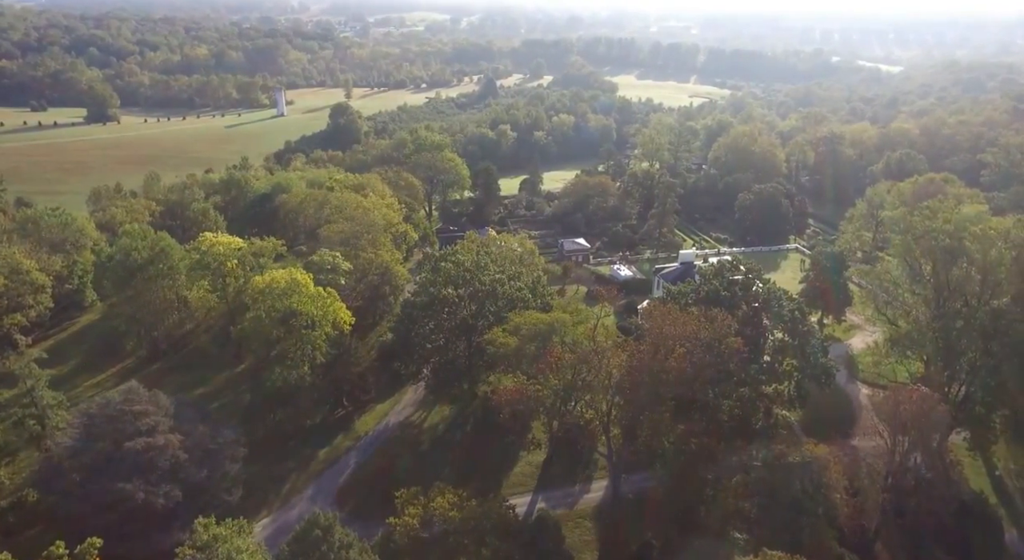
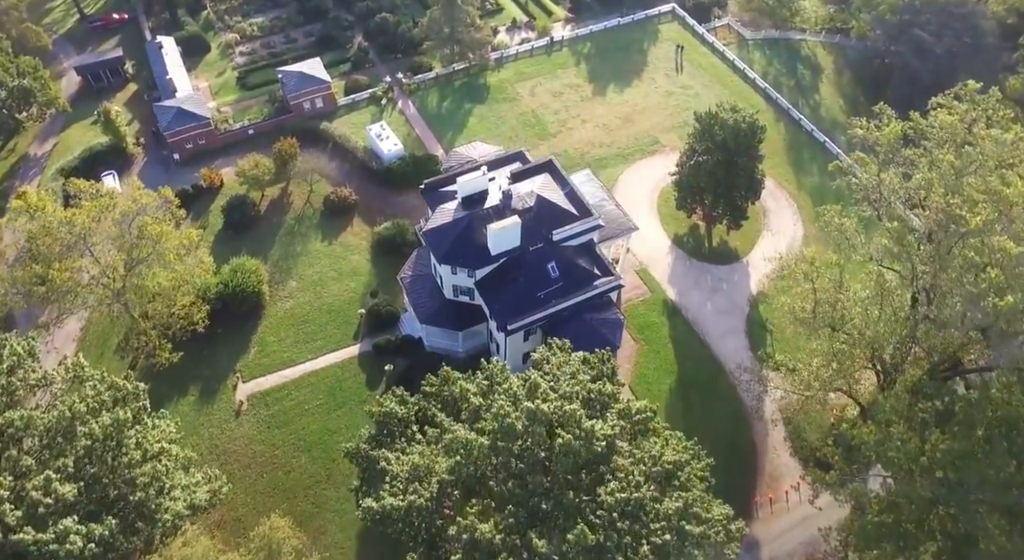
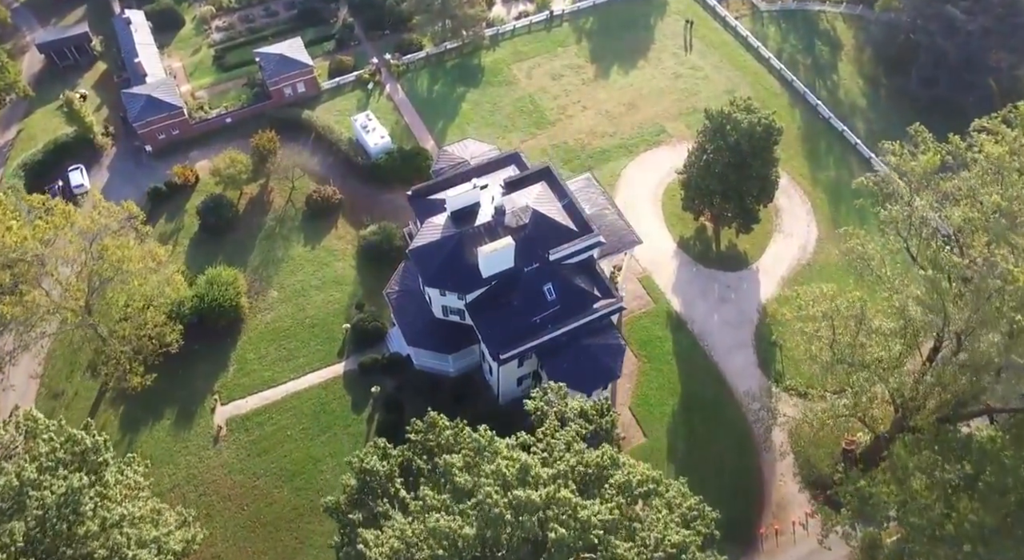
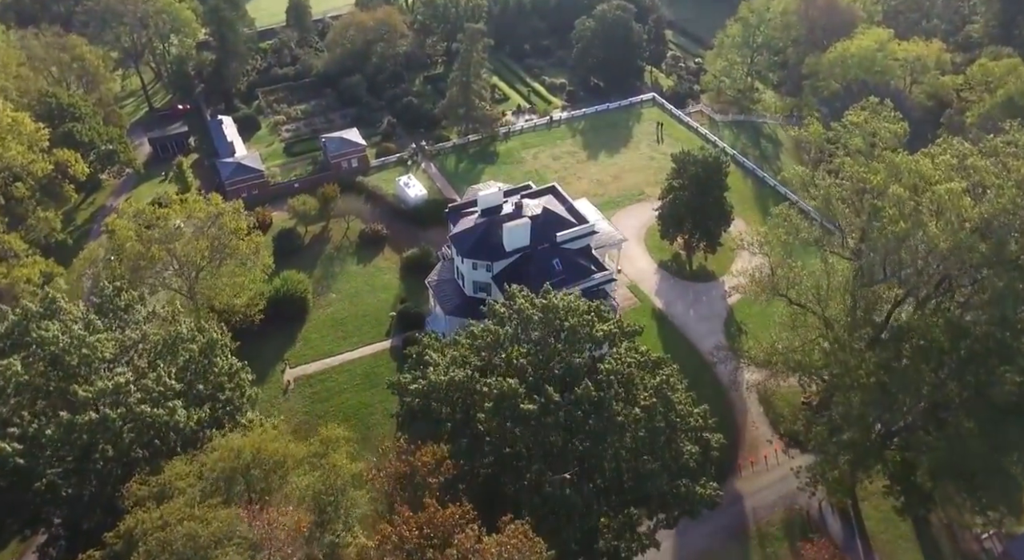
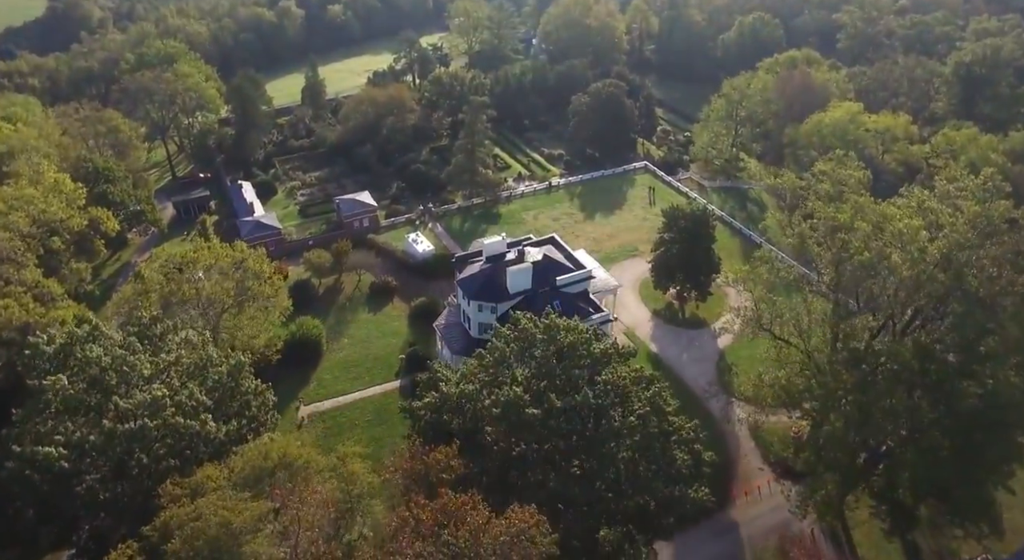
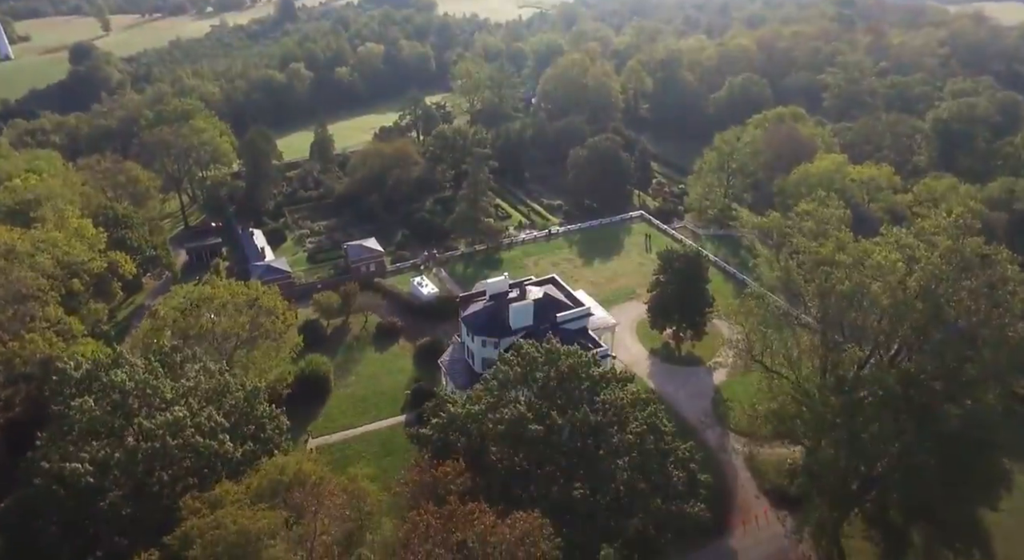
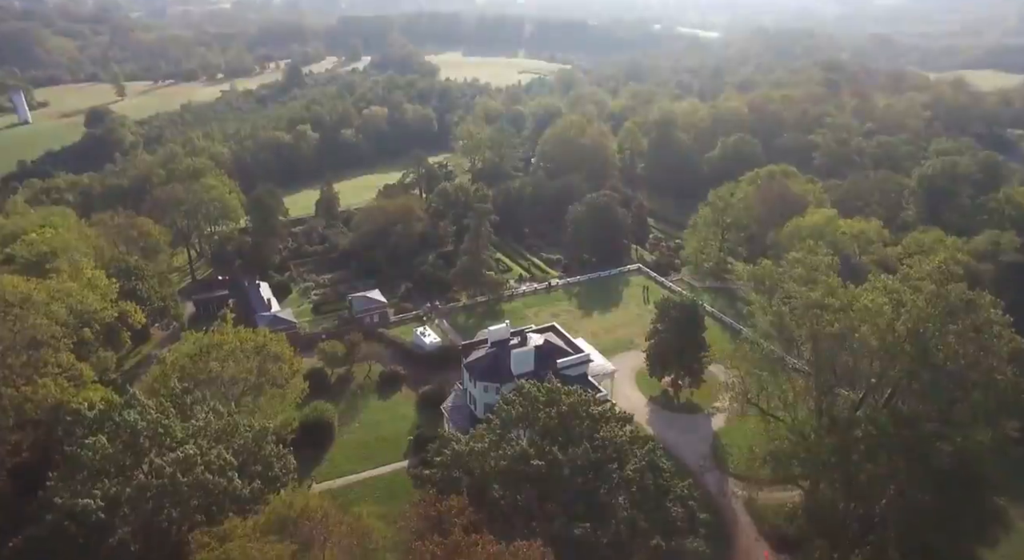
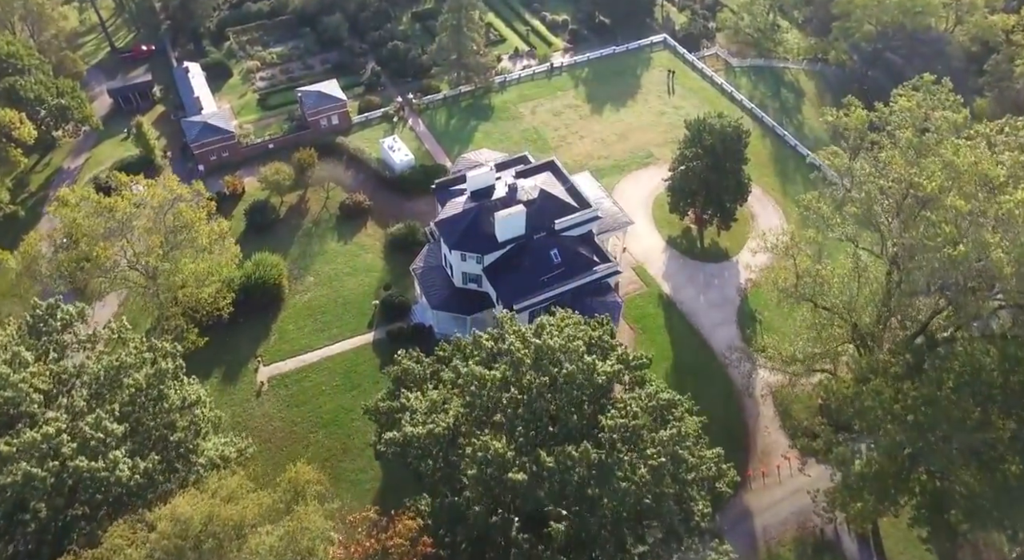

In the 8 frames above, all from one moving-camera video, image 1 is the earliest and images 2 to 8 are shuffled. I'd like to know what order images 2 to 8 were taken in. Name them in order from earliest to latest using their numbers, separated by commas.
7, 6, 5, 4, 8, 2, 3
